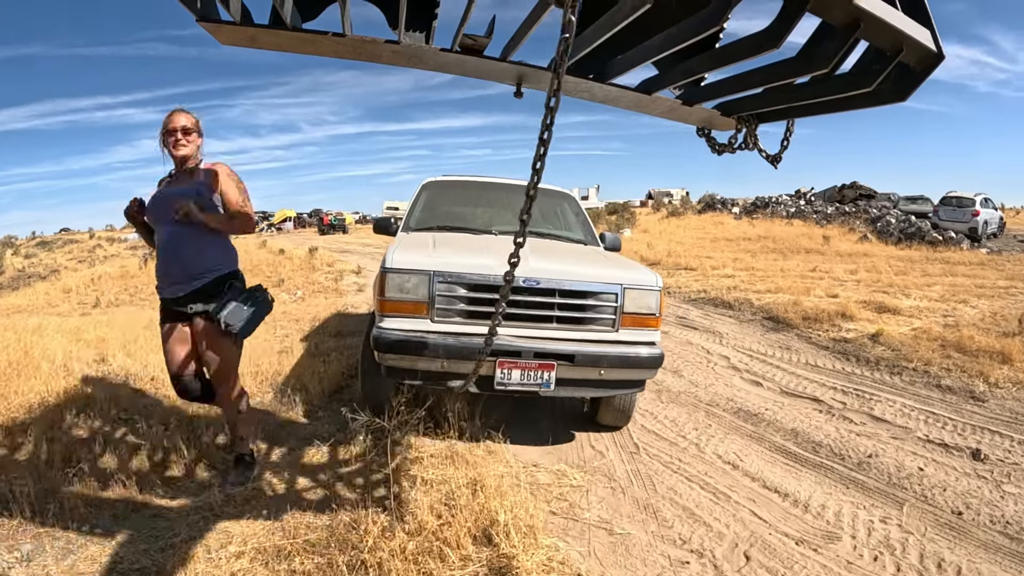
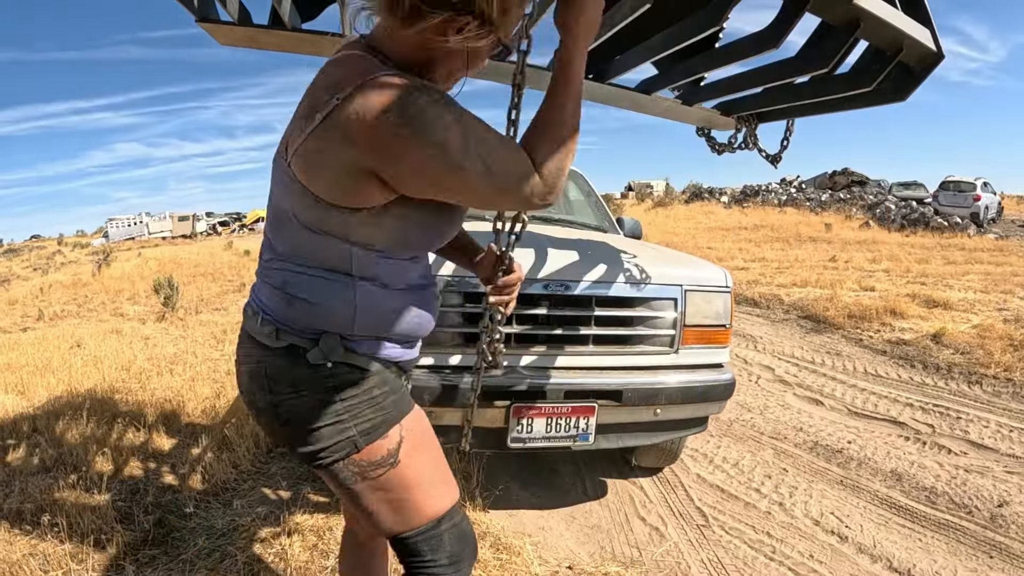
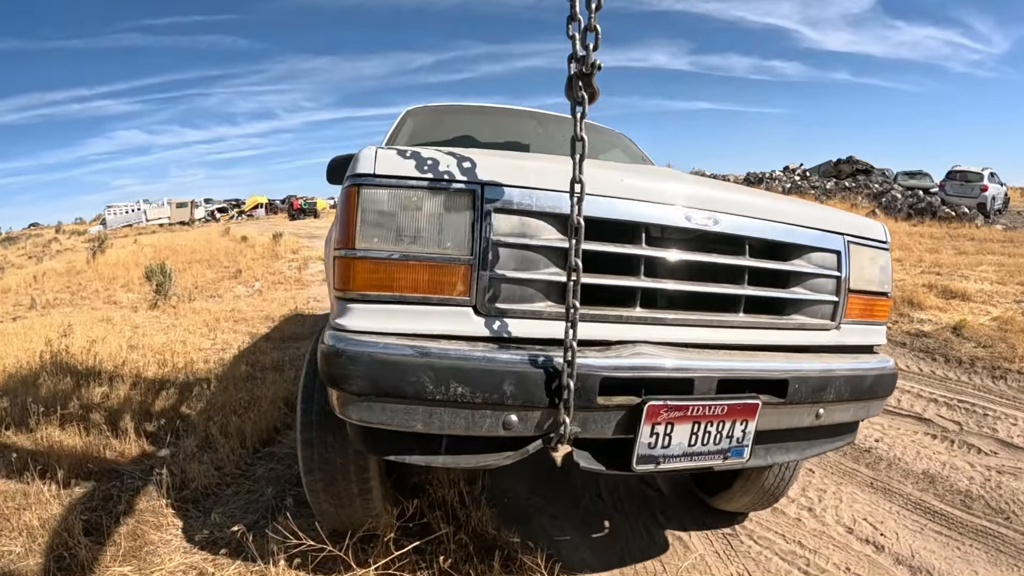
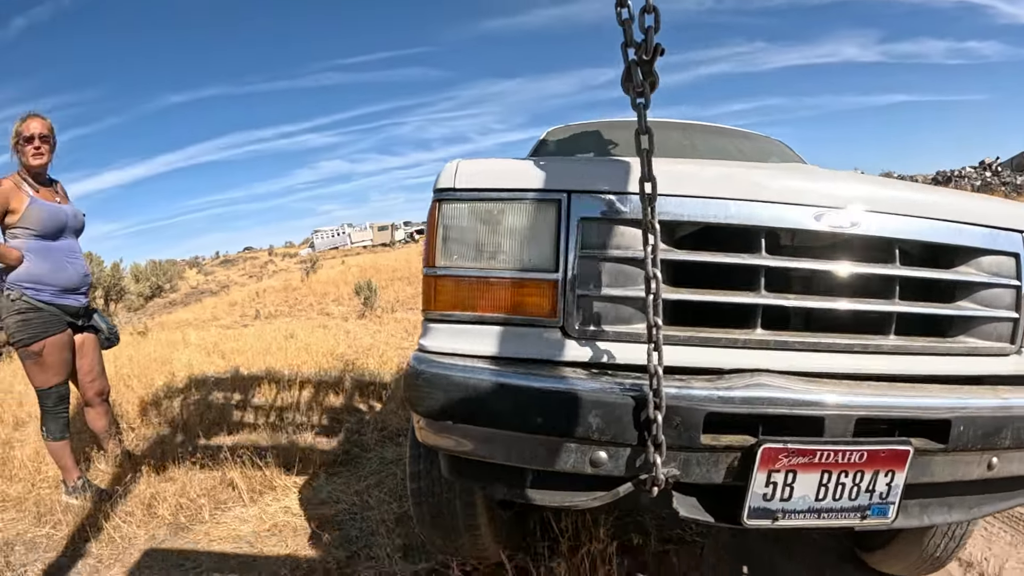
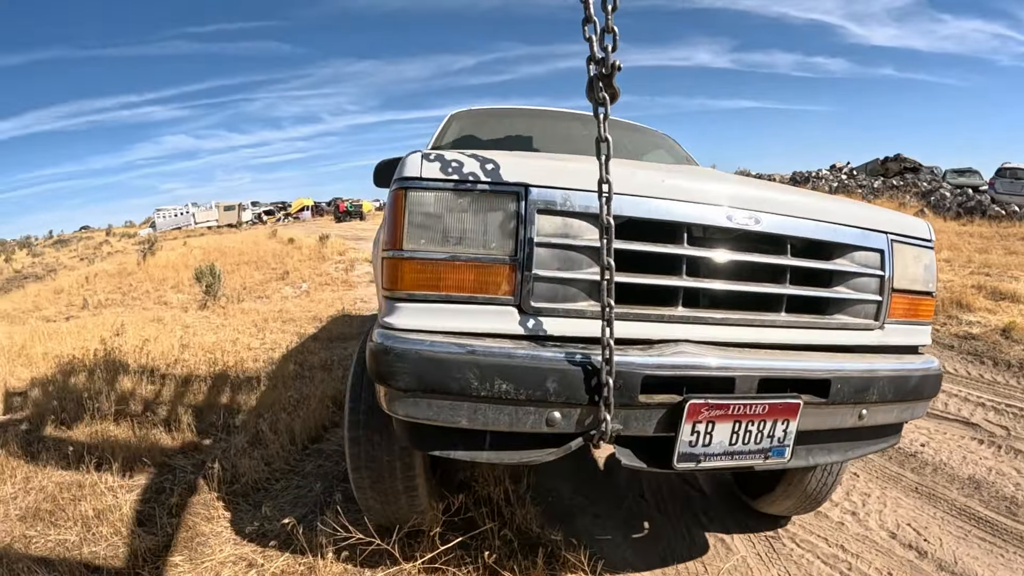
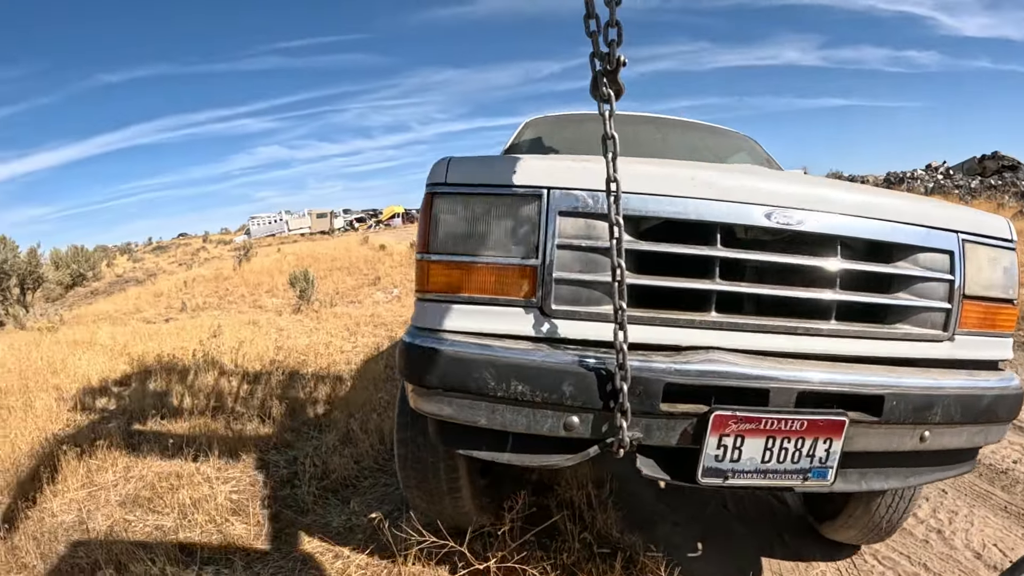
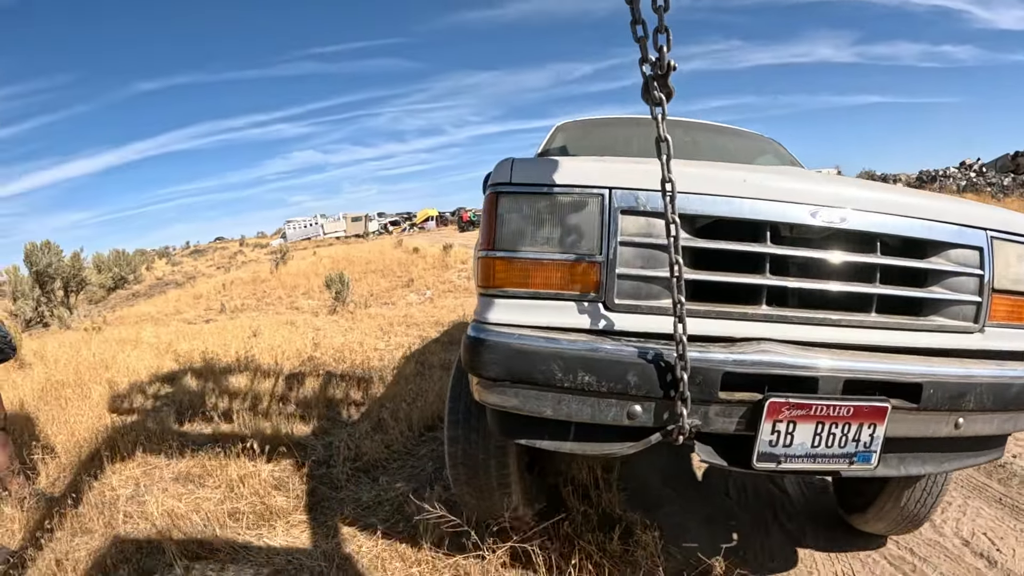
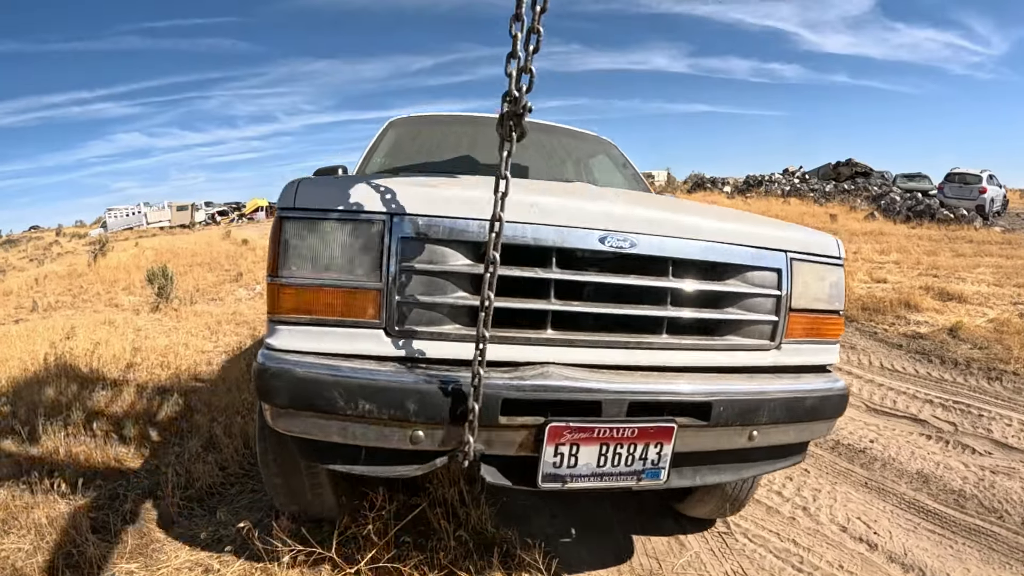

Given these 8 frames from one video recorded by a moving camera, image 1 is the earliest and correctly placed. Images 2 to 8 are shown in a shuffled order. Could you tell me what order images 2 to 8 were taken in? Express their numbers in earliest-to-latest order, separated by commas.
2, 8, 3, 5, 6, 7, 4
